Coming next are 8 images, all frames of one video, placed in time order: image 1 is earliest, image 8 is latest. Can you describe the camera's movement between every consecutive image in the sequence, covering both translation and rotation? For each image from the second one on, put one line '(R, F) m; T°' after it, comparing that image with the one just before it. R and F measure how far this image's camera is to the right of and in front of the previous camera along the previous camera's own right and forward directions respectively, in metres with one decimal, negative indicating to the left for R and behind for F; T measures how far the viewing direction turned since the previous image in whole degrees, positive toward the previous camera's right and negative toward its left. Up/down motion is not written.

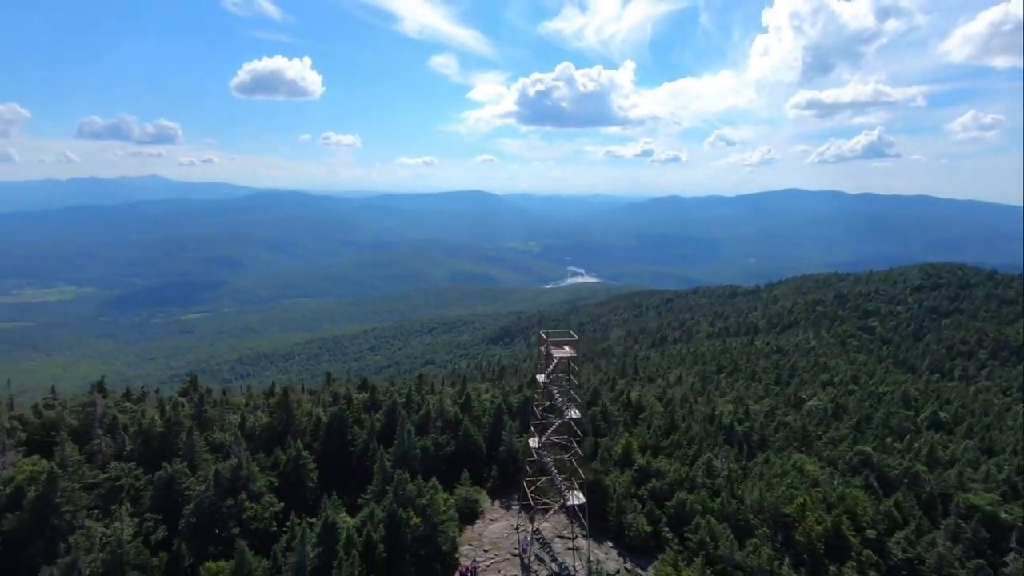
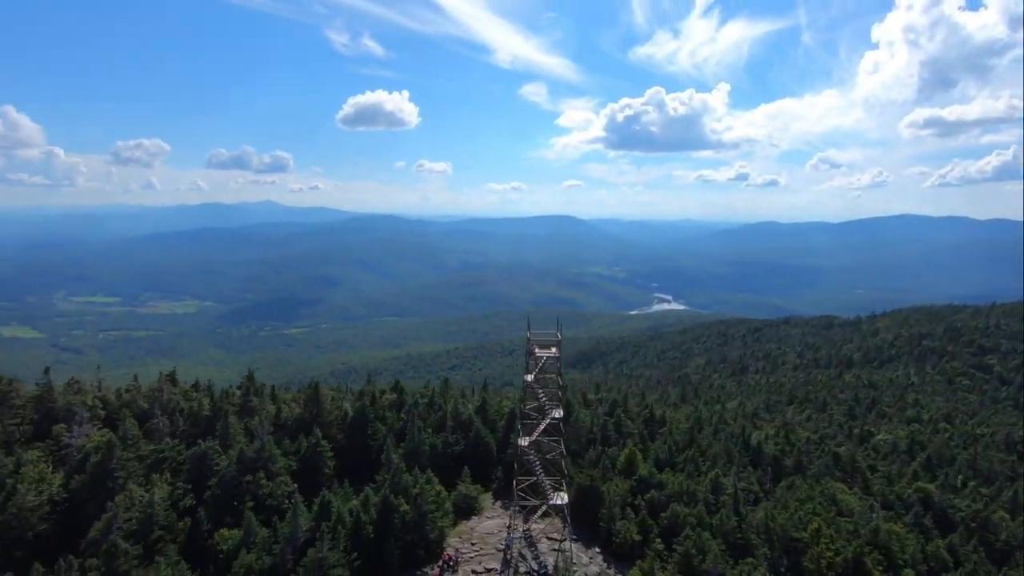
(+3.8, -0.7) m; -9°
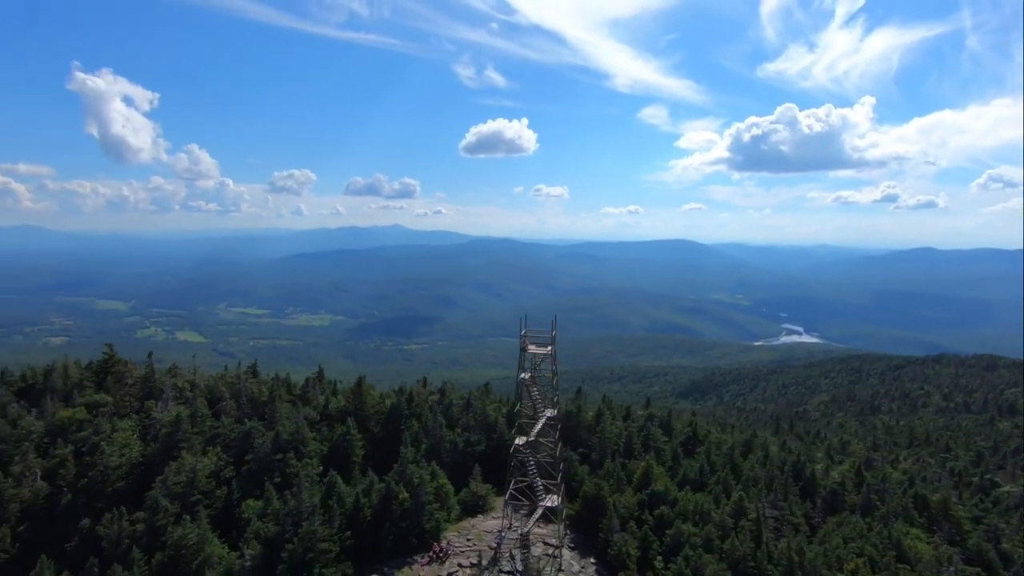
(+4.7, +0.3) m; -12°
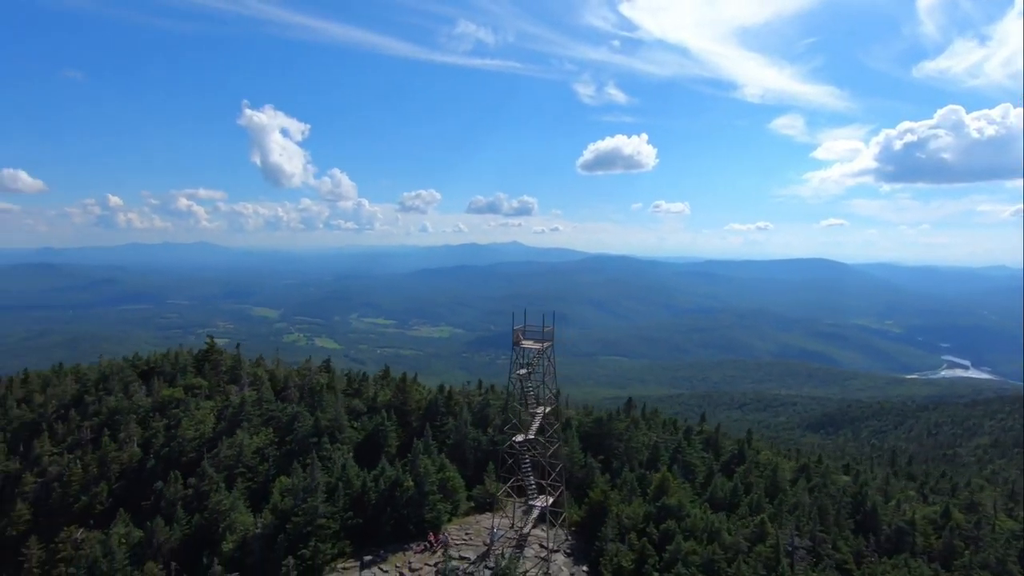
(+4.6, +0.6) m; -12°
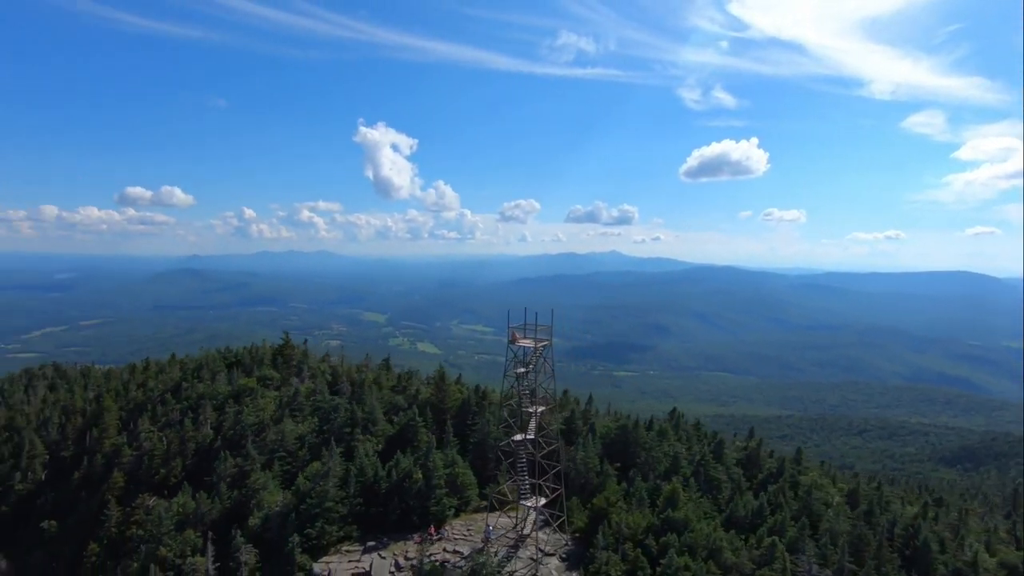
(+3.9, +0.3) m; -10°
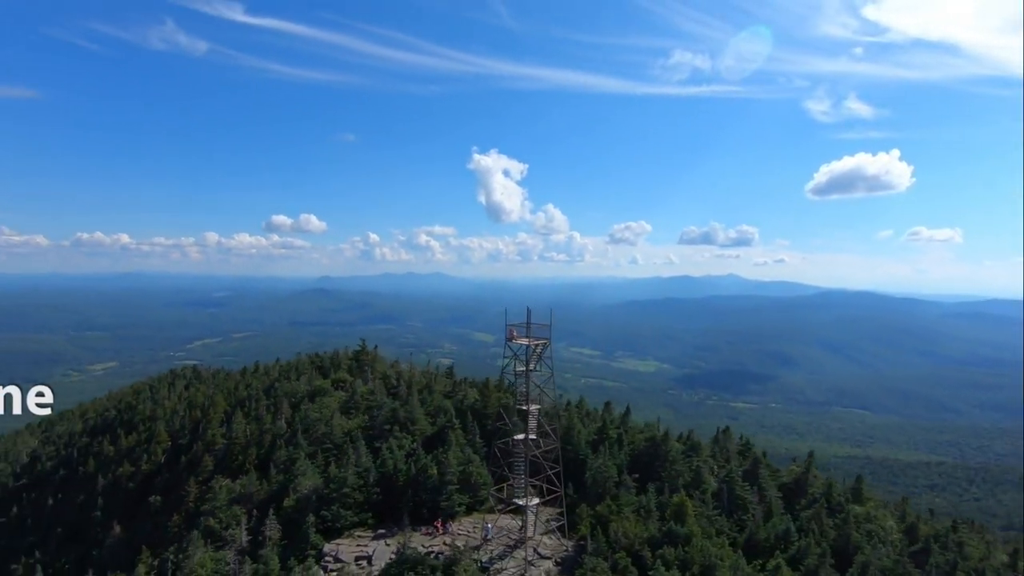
(+4.3, +0.1) m; -11°
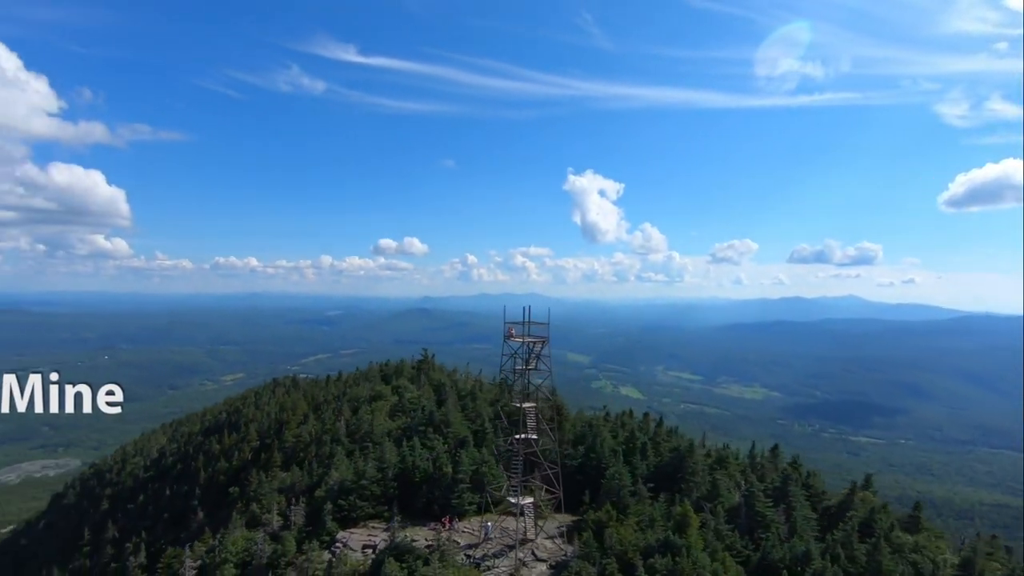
(+3.8, +0.1) m; -10°
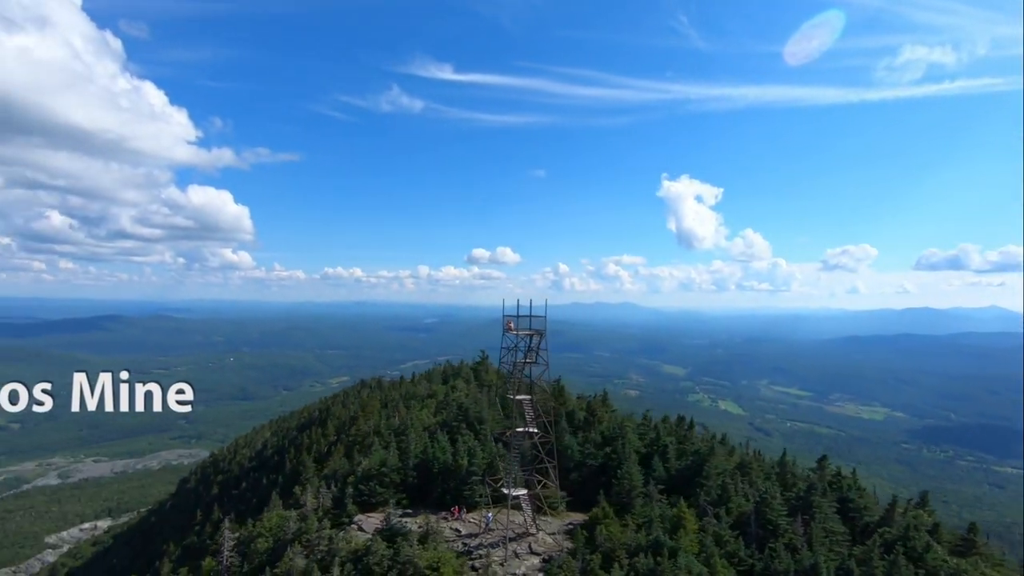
(+3.7, 0.0) m; -9°
